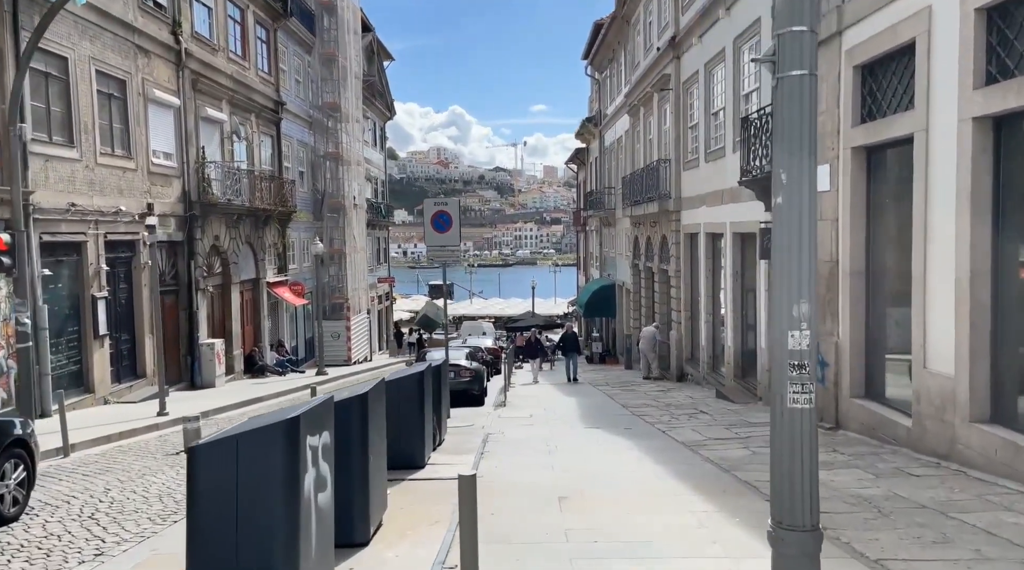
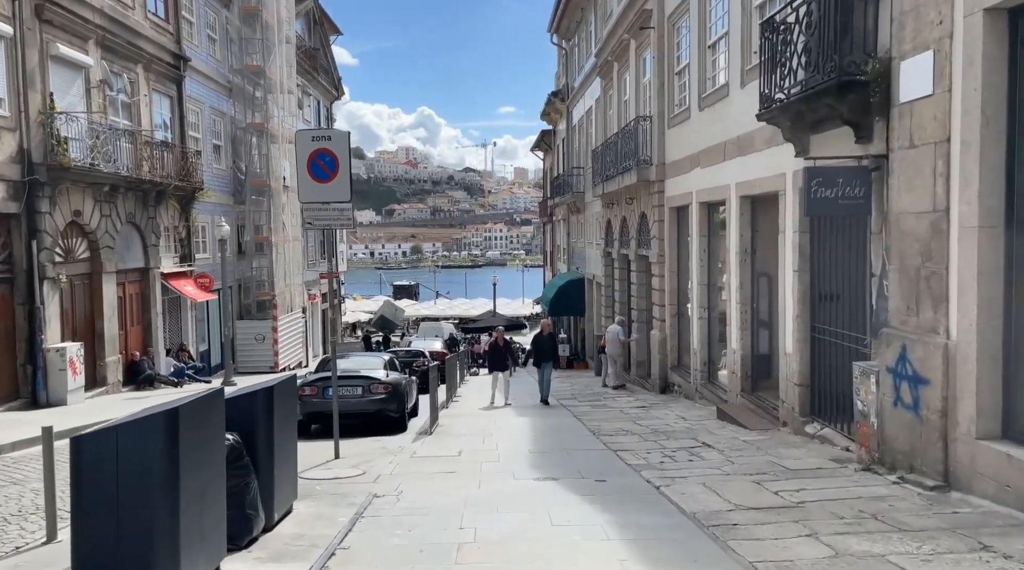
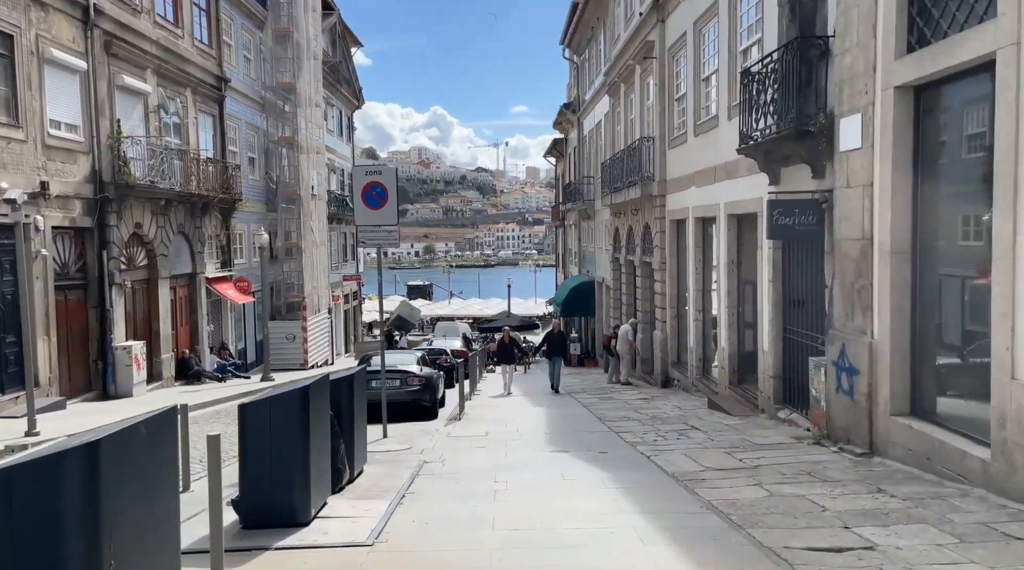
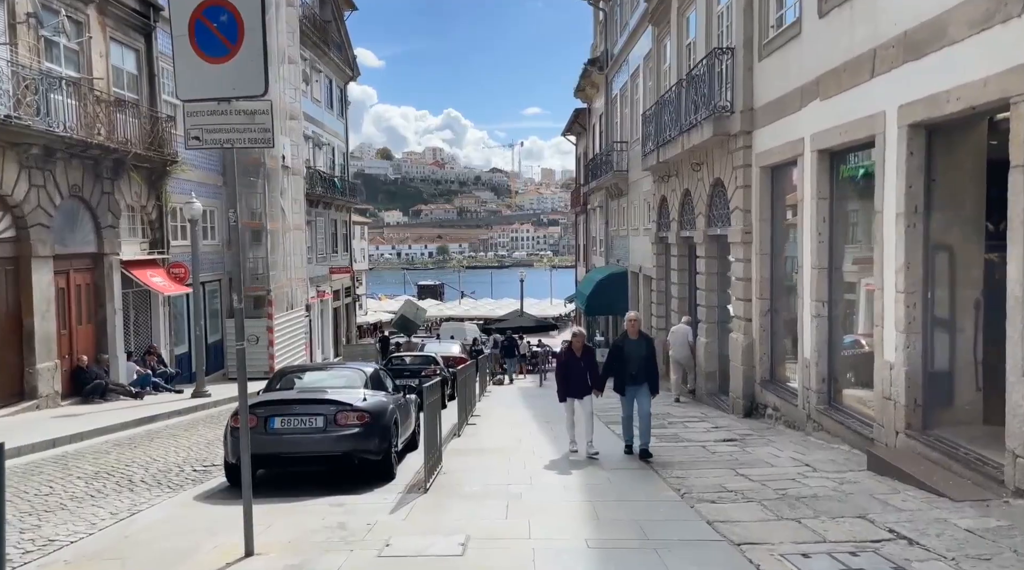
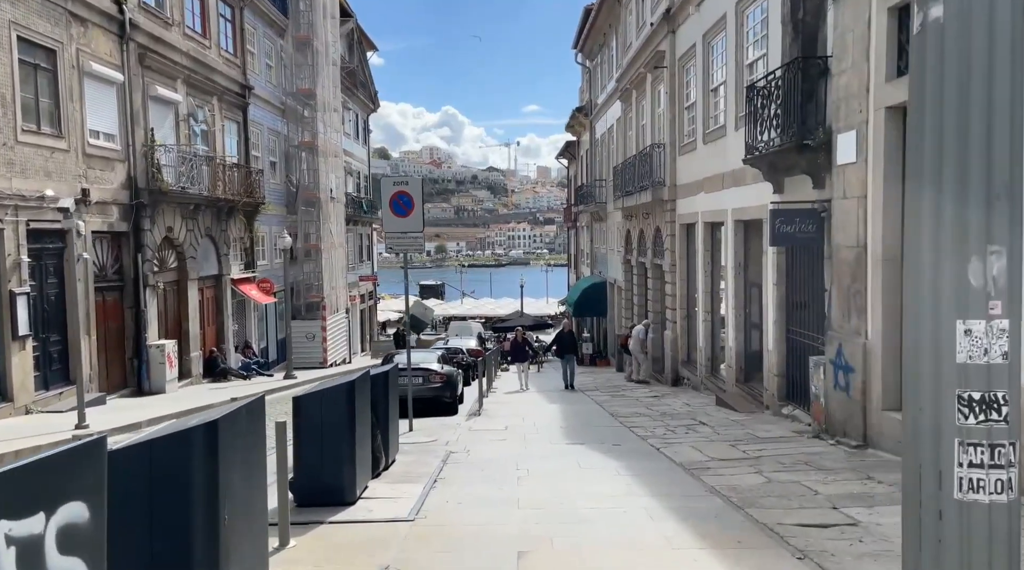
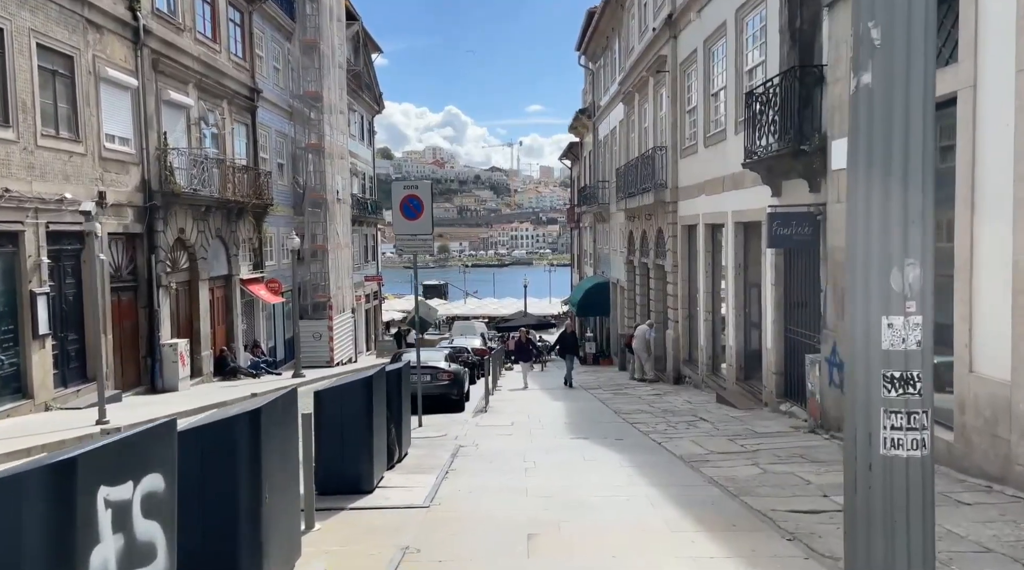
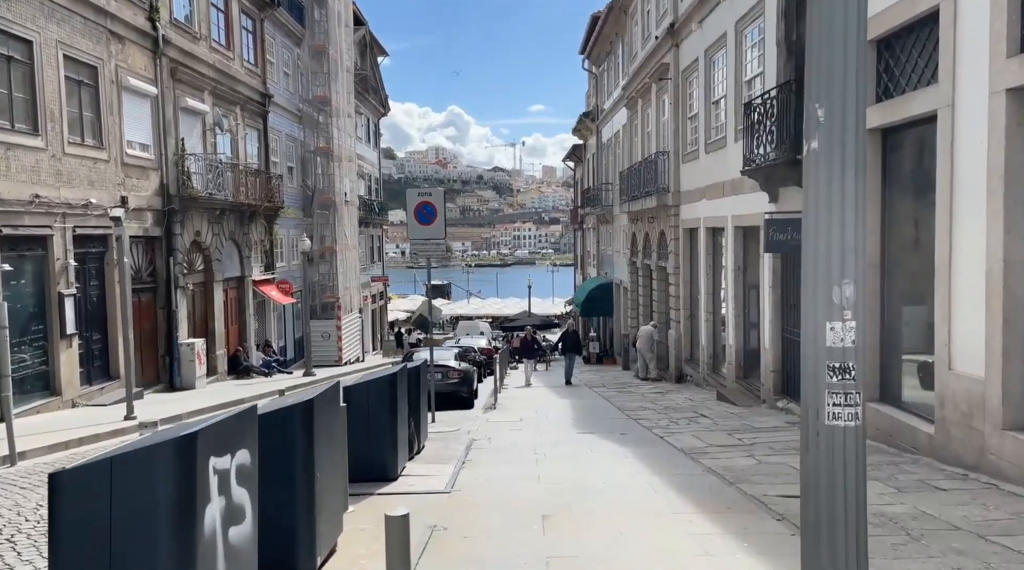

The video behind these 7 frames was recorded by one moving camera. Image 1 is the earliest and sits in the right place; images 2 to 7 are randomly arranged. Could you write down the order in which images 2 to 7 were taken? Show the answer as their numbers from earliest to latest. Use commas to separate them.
7, 6, 5, 3, 2, 4
